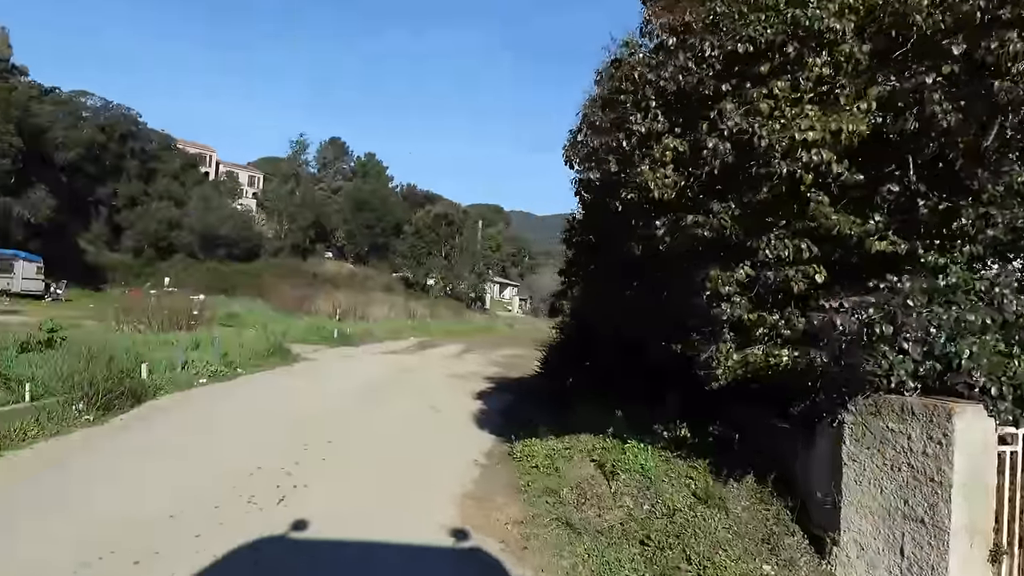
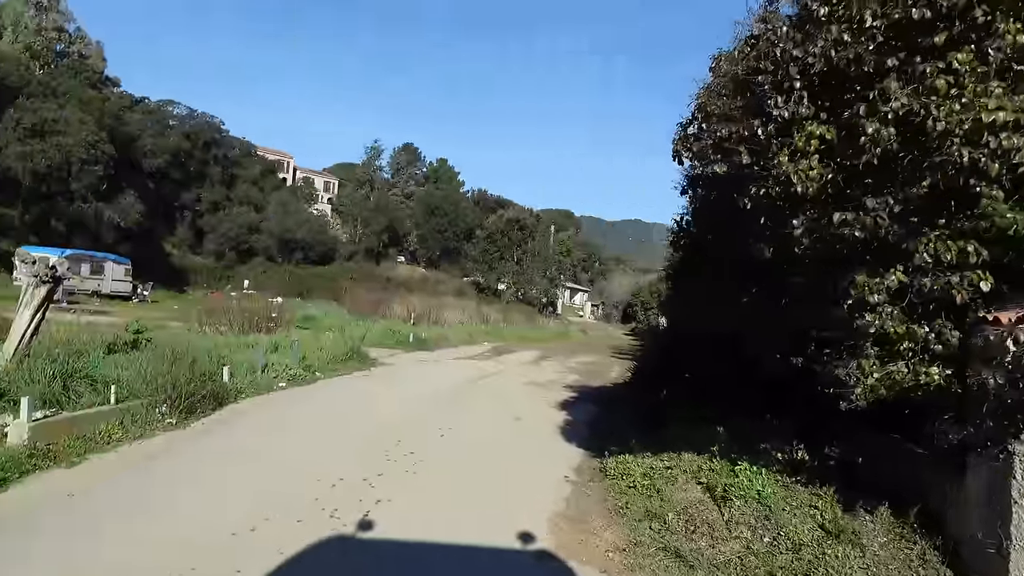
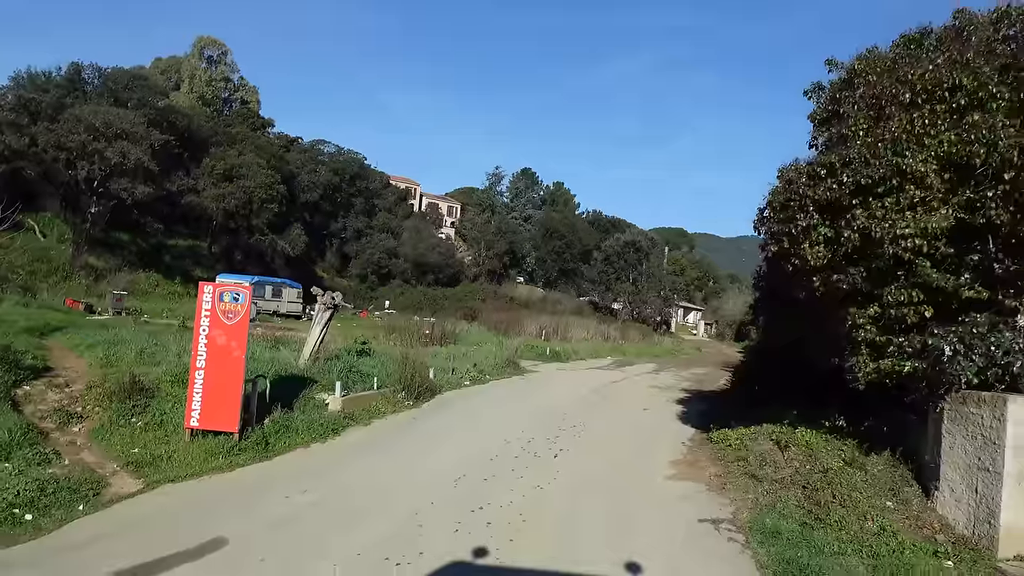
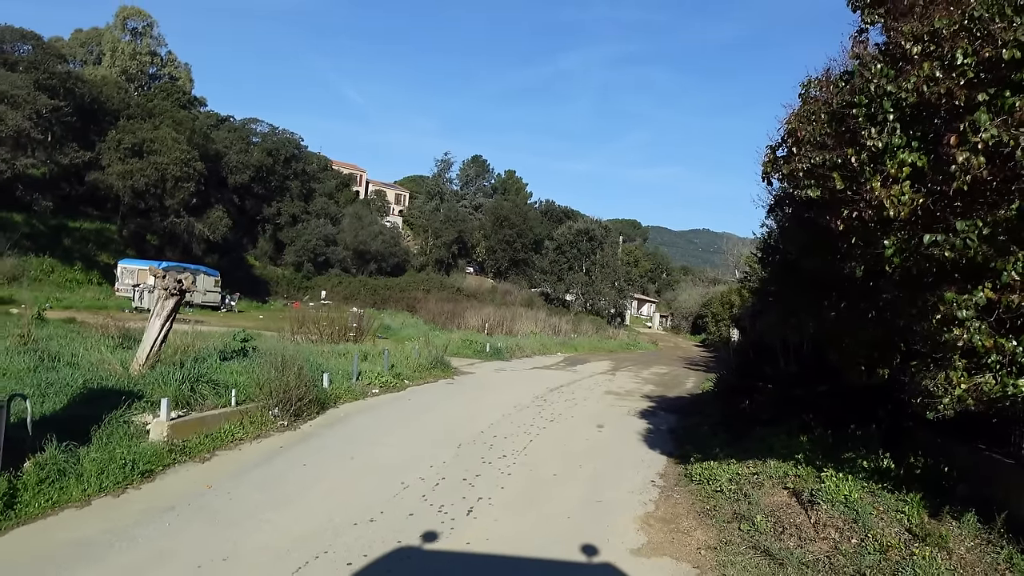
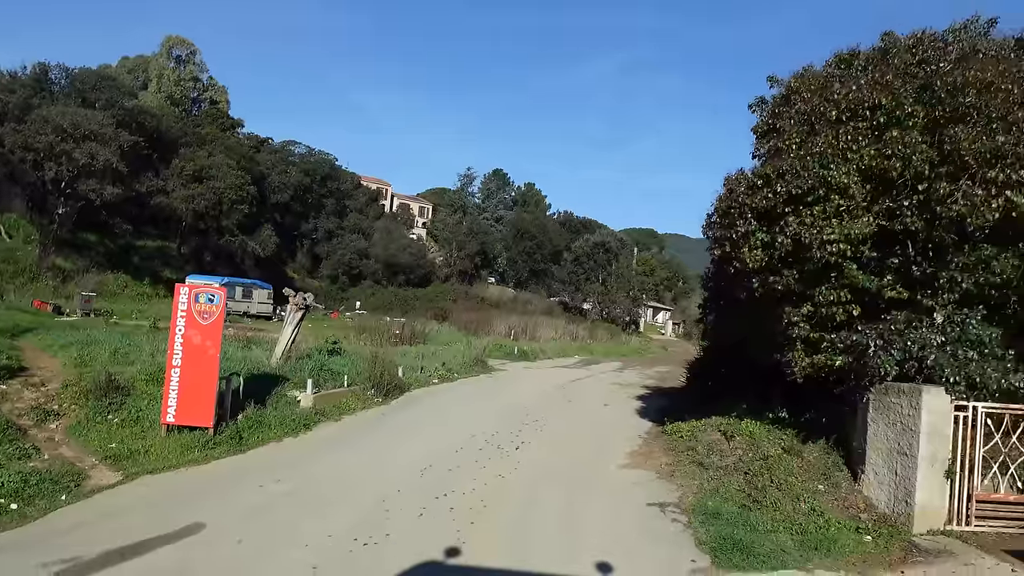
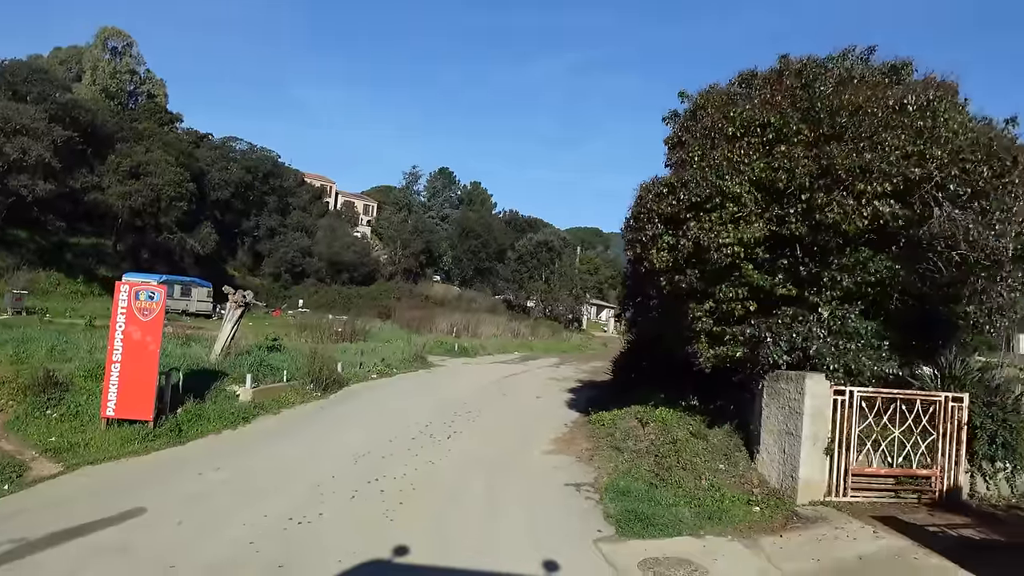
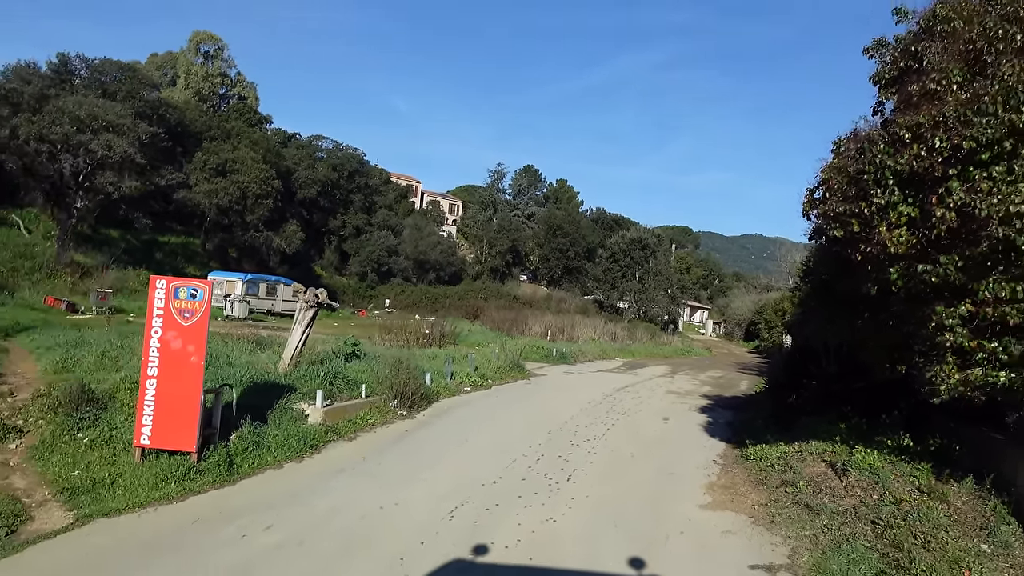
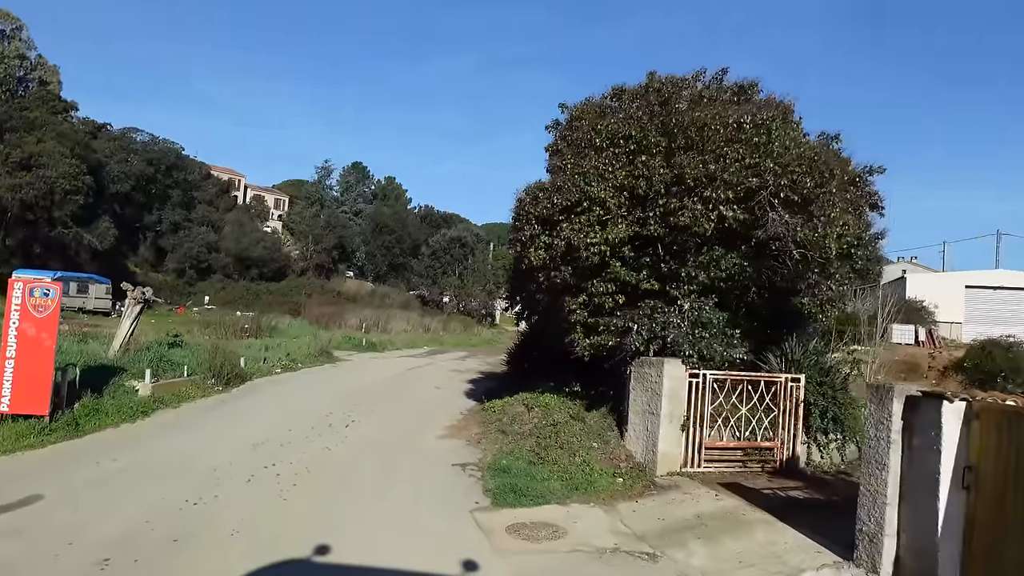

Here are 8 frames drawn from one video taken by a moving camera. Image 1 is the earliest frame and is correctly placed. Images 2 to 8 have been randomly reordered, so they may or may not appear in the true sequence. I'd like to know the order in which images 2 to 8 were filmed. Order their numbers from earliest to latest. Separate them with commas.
2, 4, 7, 3, 5, 6, 8
